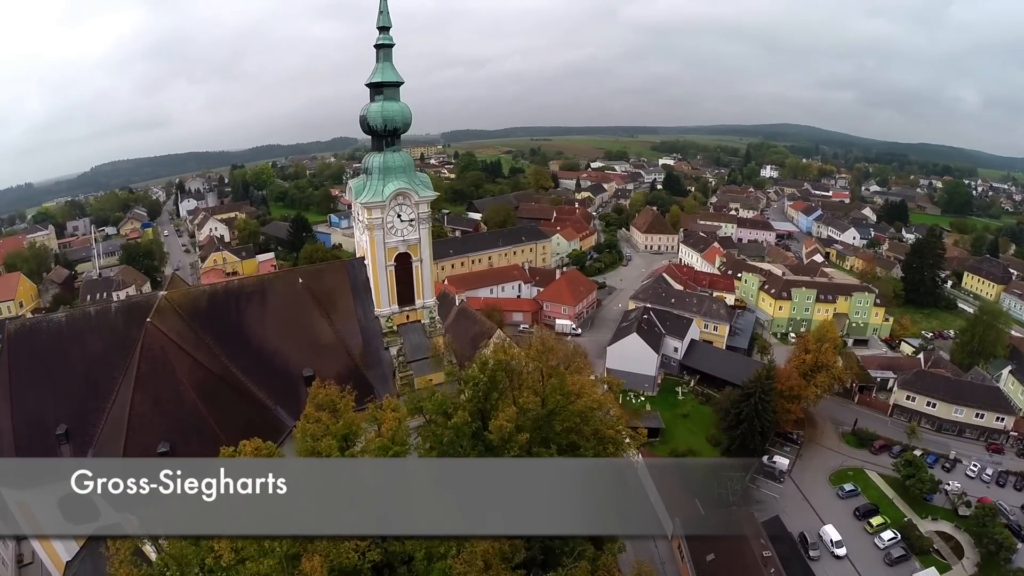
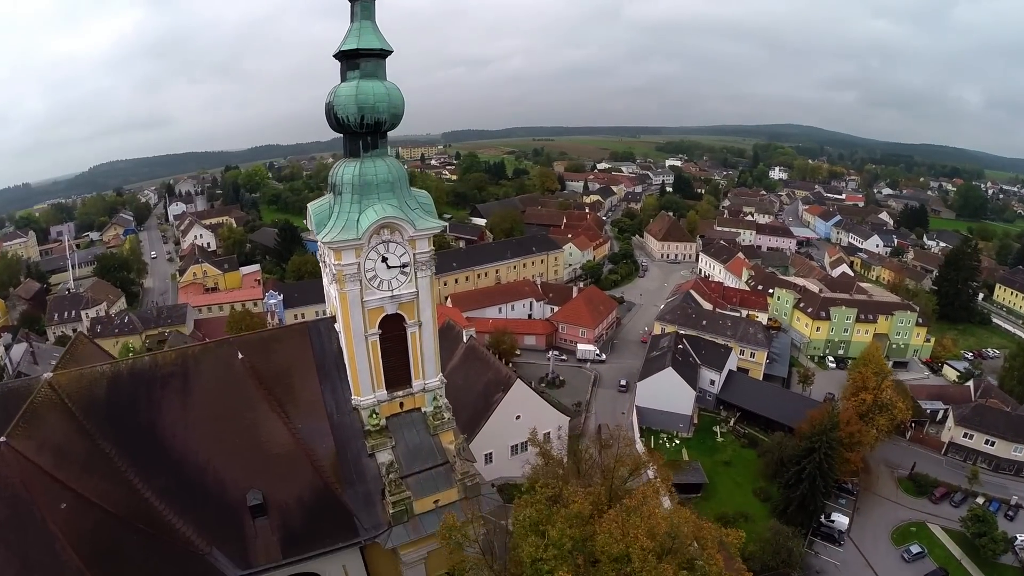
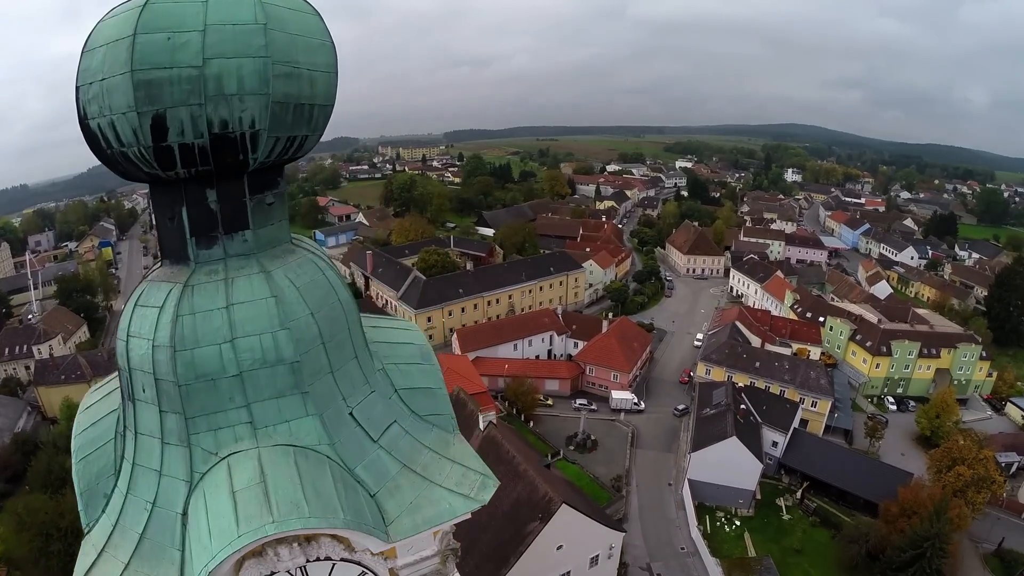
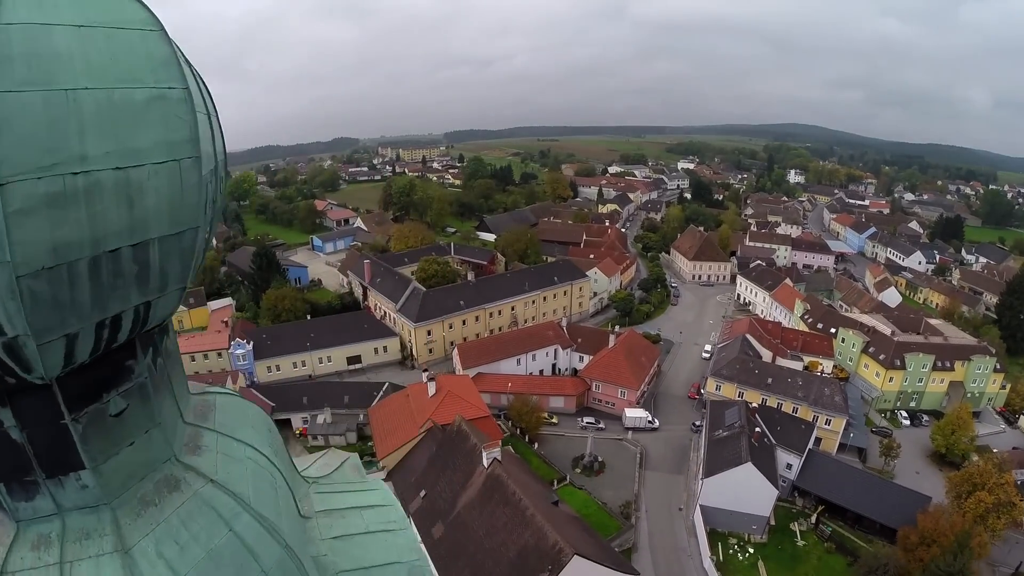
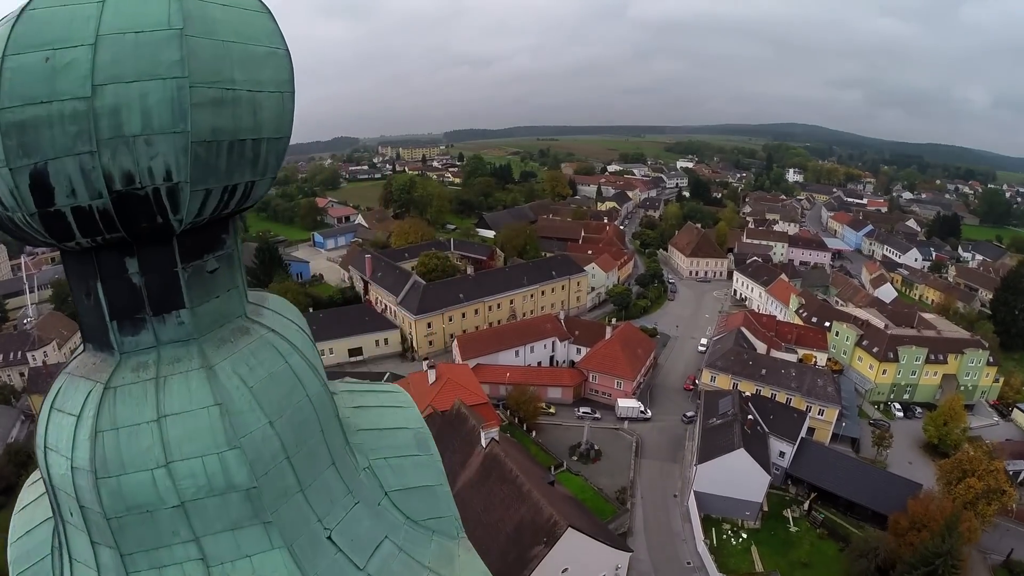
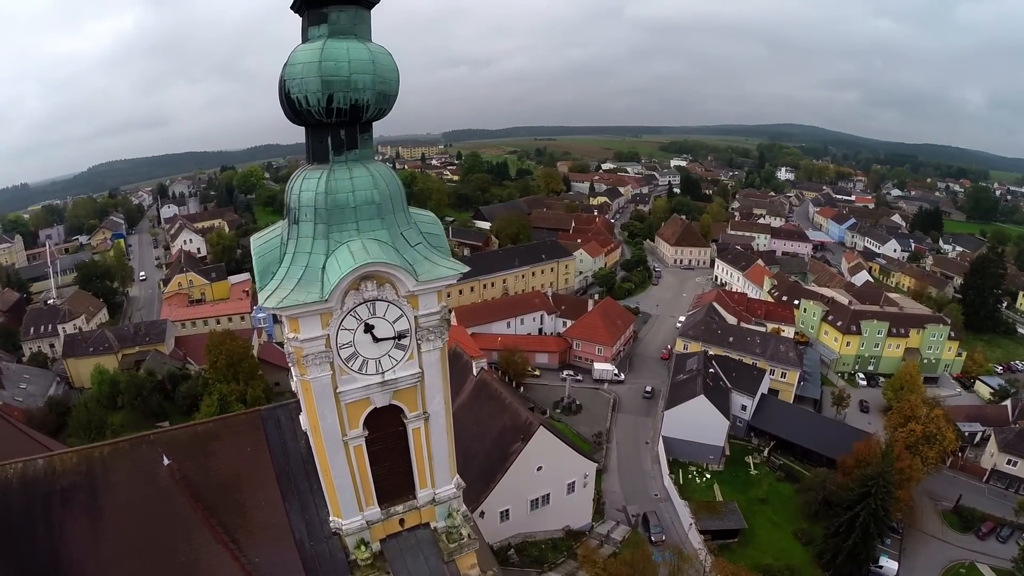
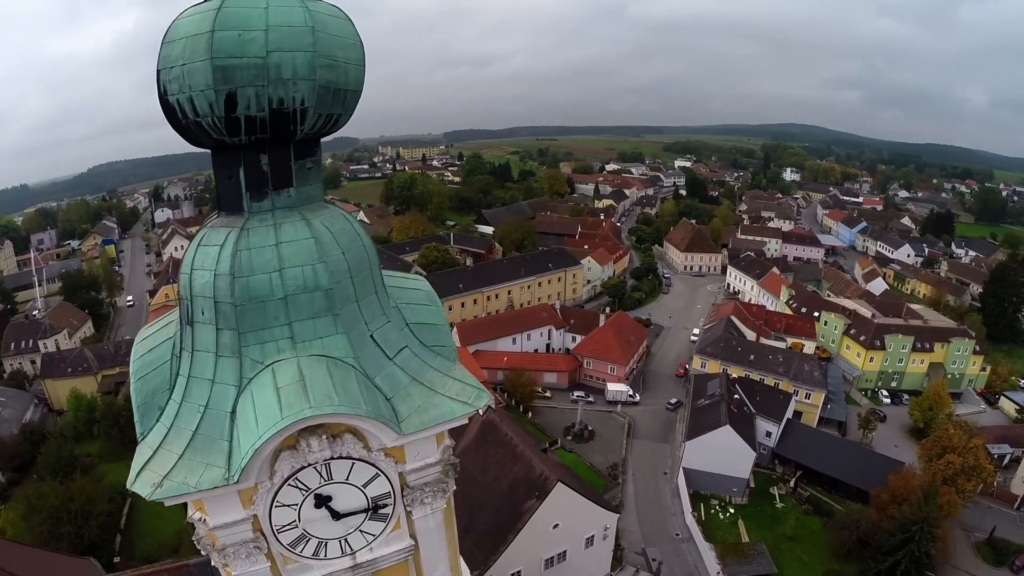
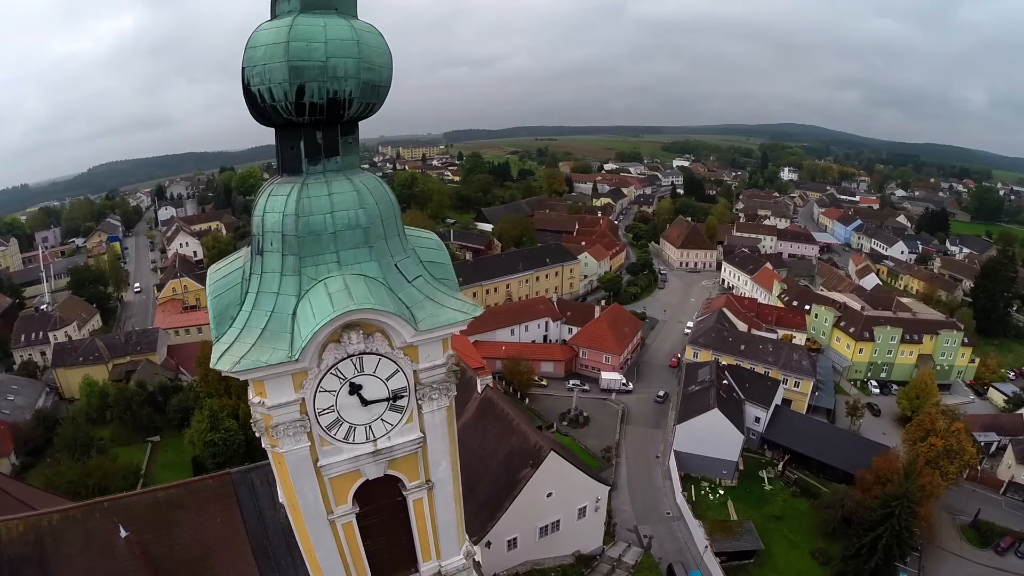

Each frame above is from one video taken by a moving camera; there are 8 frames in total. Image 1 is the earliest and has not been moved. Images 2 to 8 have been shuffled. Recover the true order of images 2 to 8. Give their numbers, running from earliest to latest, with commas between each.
2, 6, 8, 7, 3, 5, 4
